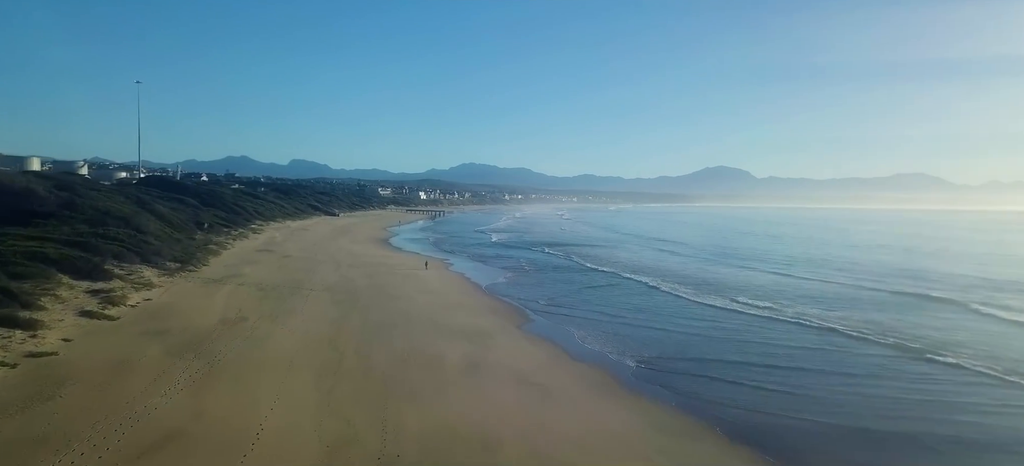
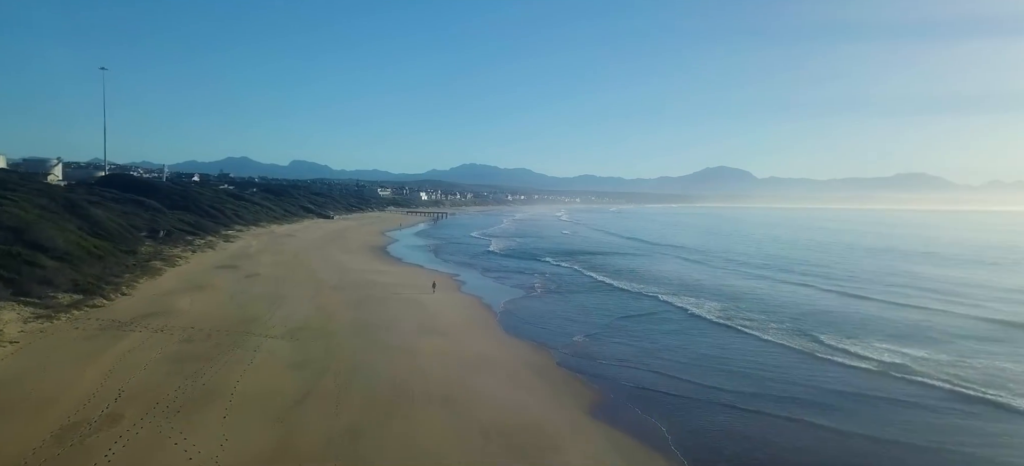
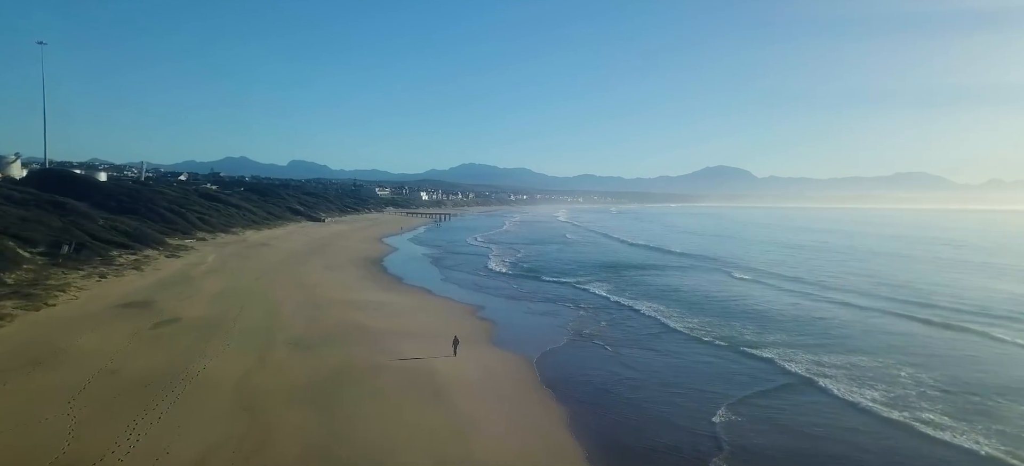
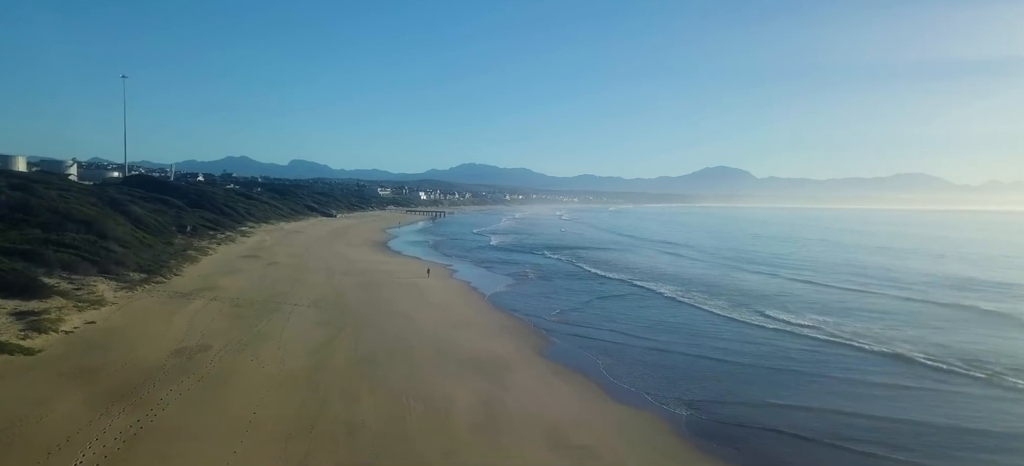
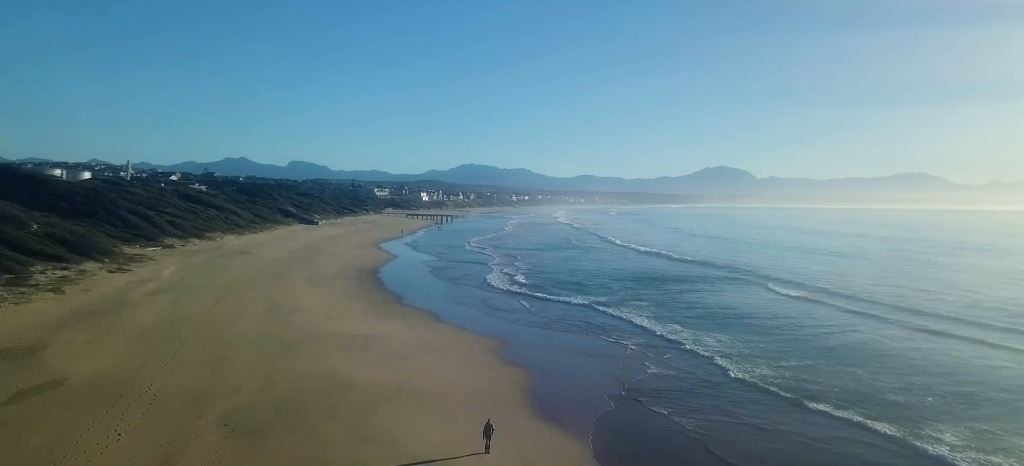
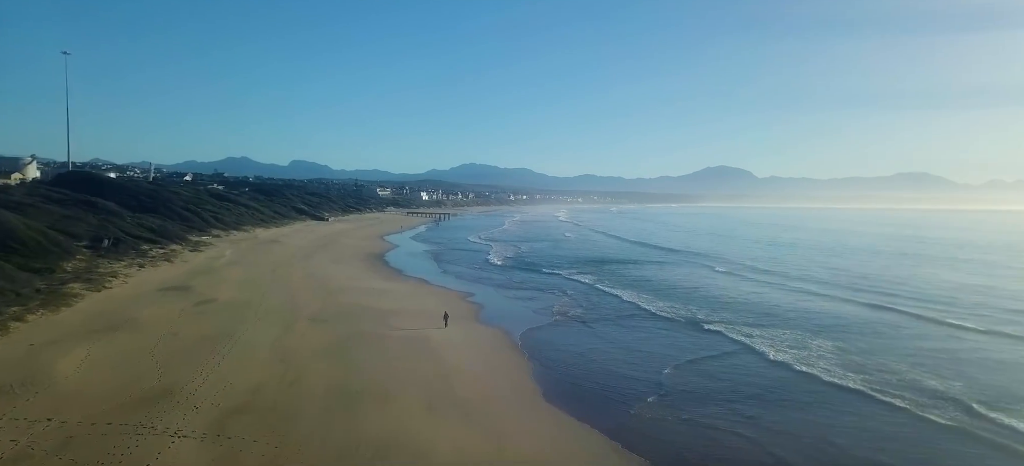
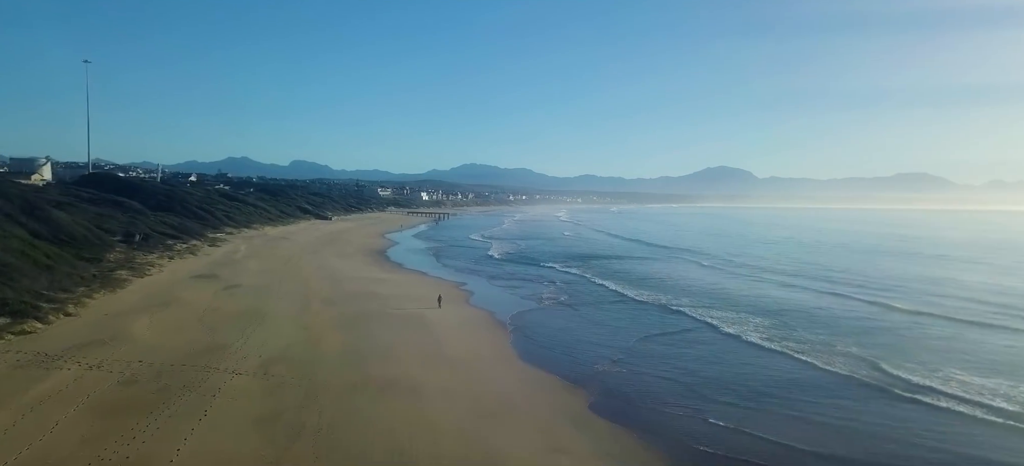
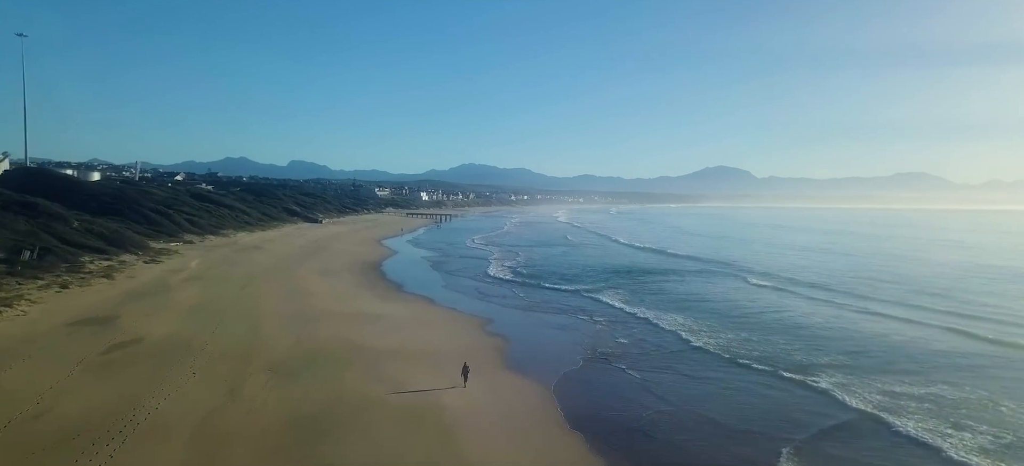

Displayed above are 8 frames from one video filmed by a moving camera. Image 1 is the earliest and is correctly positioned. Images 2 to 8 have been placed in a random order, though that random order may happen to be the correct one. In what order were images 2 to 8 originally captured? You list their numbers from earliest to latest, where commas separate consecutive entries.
4, 2, 7, 6, 3, 8, 5
